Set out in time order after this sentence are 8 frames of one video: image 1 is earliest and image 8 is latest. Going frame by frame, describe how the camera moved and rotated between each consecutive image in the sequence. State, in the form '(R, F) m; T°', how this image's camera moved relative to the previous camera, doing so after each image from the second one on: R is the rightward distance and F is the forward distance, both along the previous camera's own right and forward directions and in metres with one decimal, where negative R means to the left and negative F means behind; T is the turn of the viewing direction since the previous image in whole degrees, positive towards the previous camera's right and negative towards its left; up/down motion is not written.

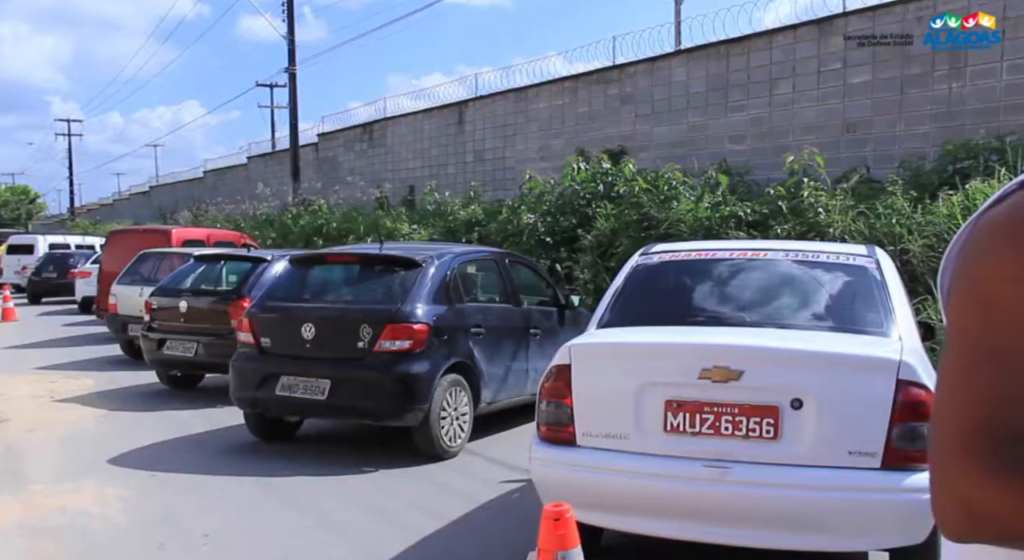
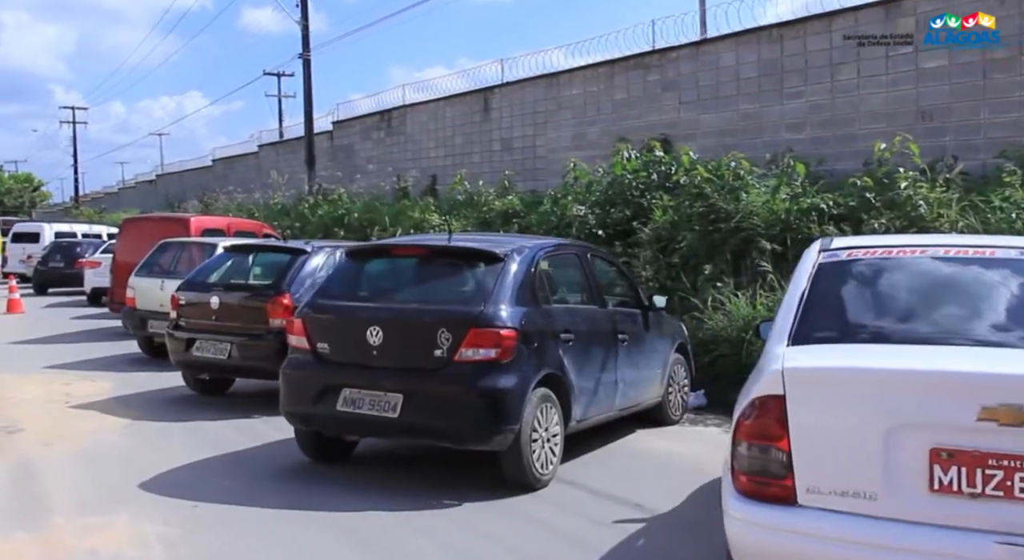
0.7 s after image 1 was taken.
(-0.7, +1.0) m; 0°
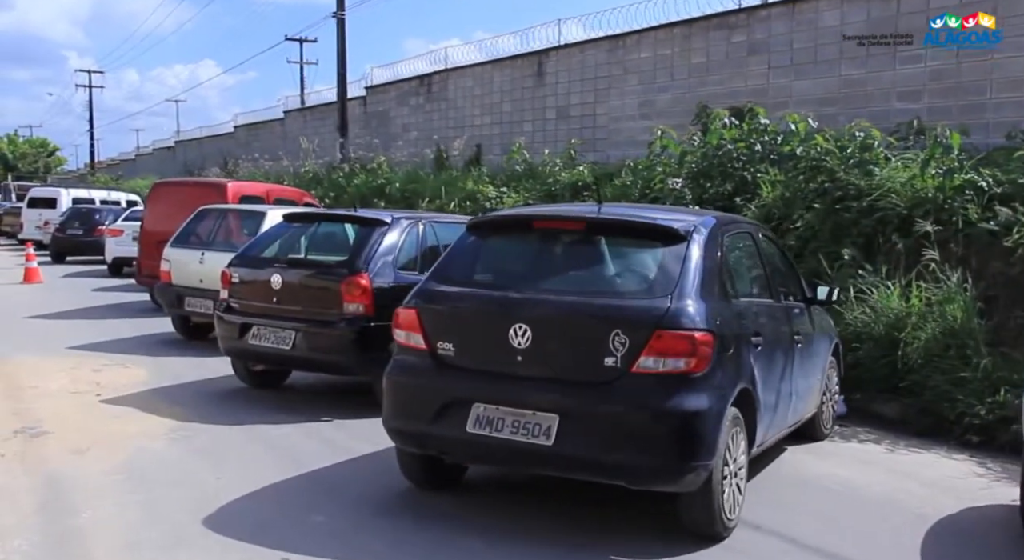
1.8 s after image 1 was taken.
(-0.9, +1.4) m; -1°
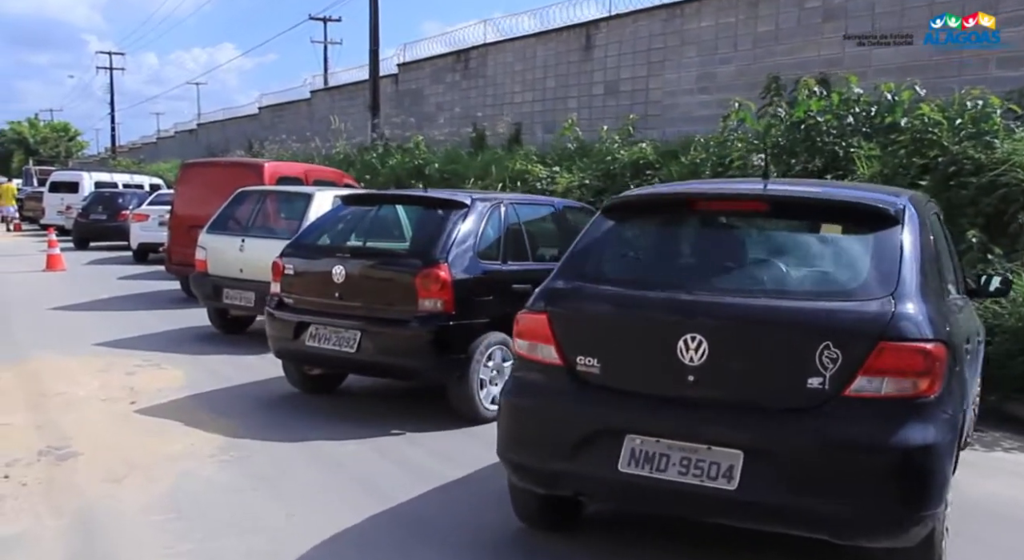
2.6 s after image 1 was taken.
(-0.6, +1.0) m; -1°
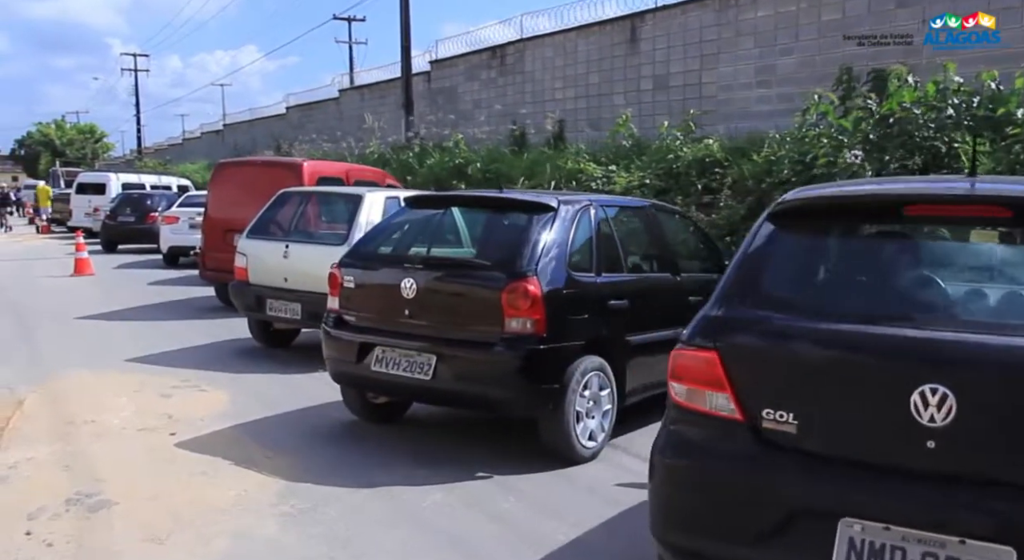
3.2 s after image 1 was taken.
(-0.5, +0.8) m; -1°
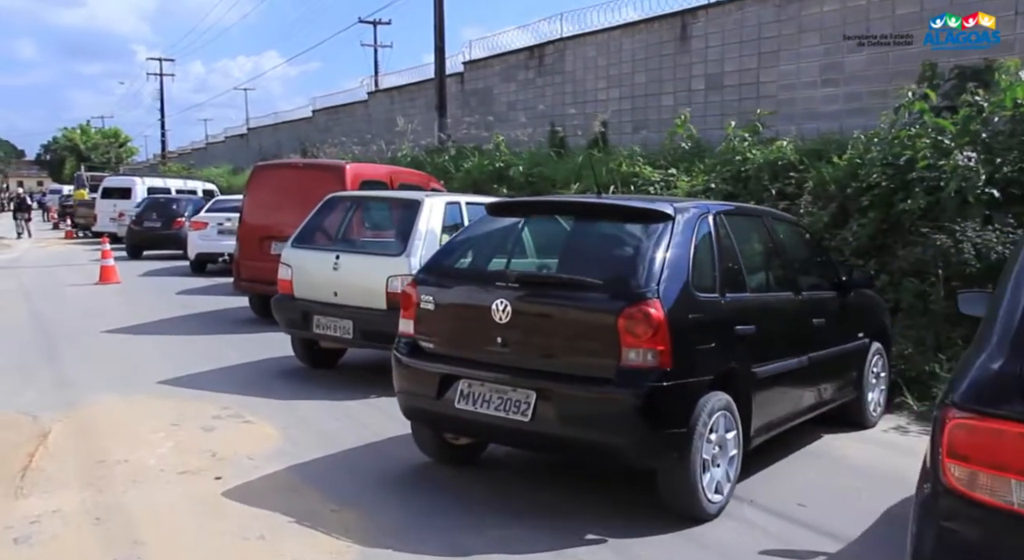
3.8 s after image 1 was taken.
(-0.5, +0.8) m; -1°
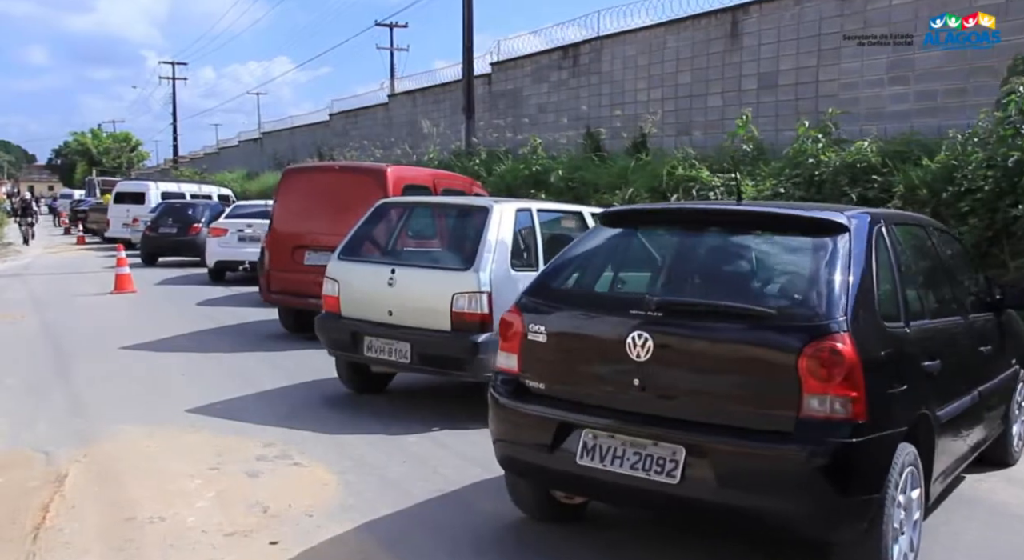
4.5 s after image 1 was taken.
(-0.5, +0.9) m; -1°
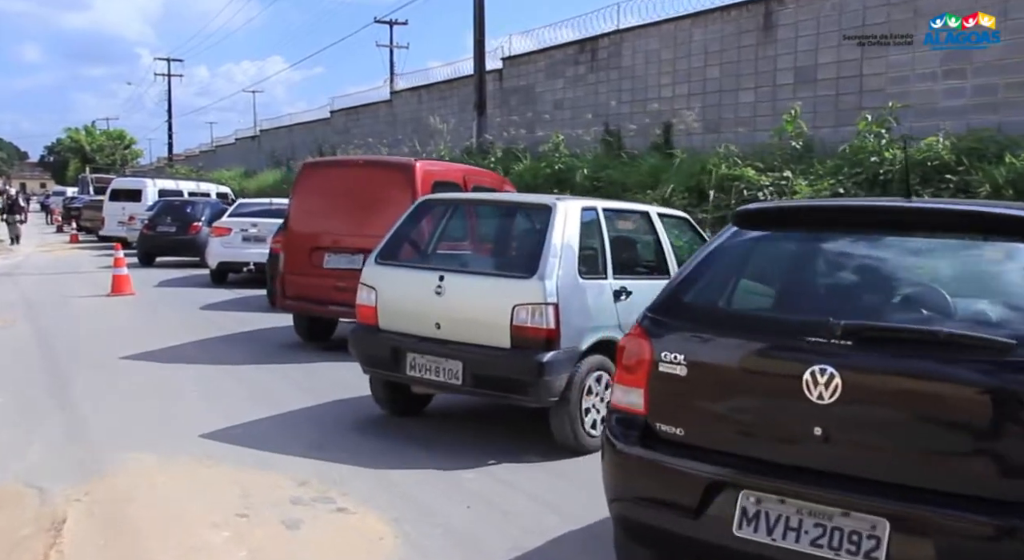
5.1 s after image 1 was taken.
(-0.5, +0.8) m; 0°
